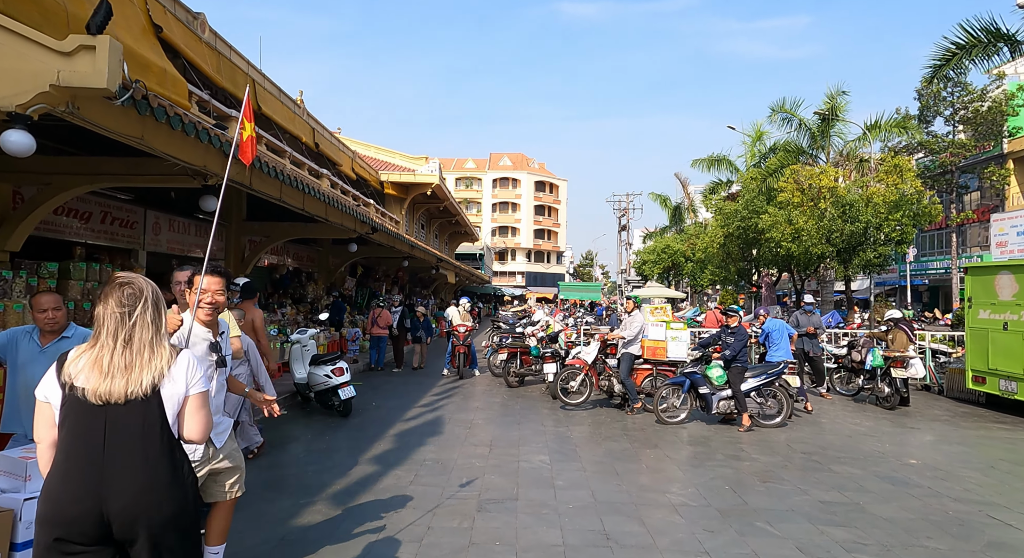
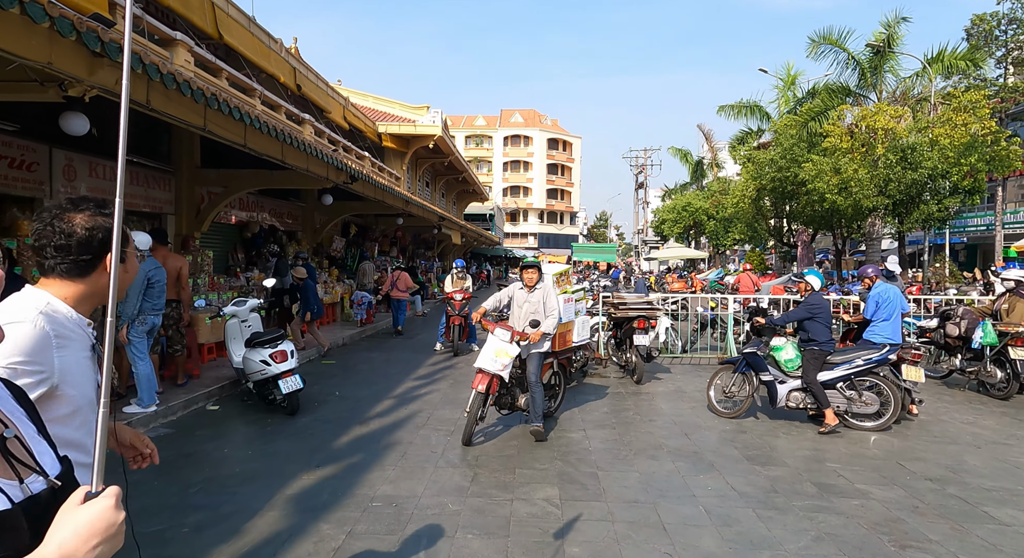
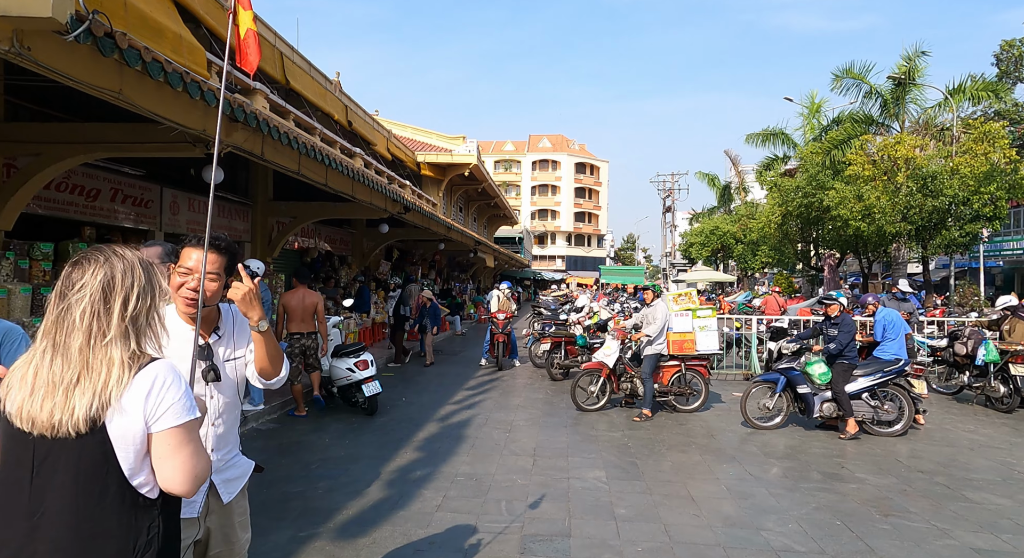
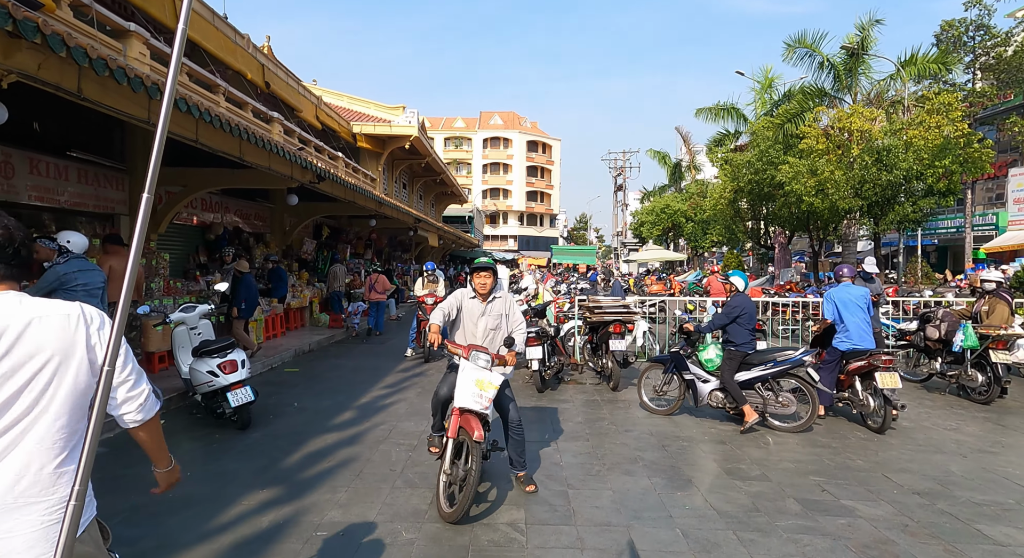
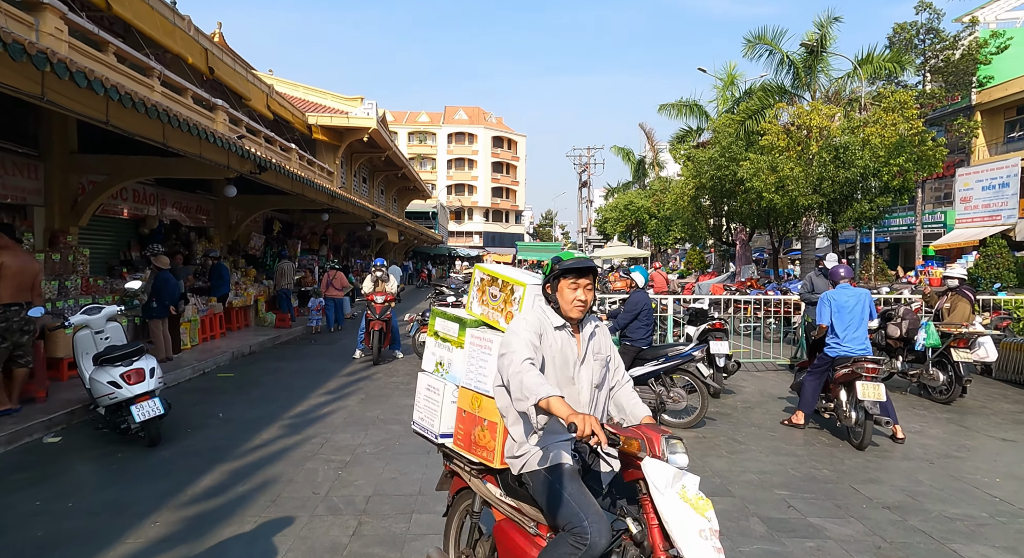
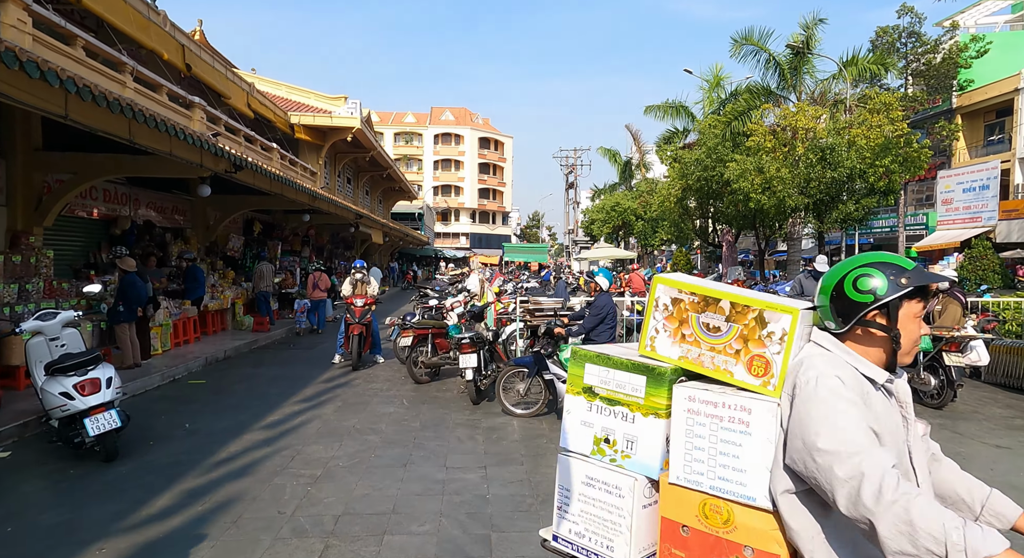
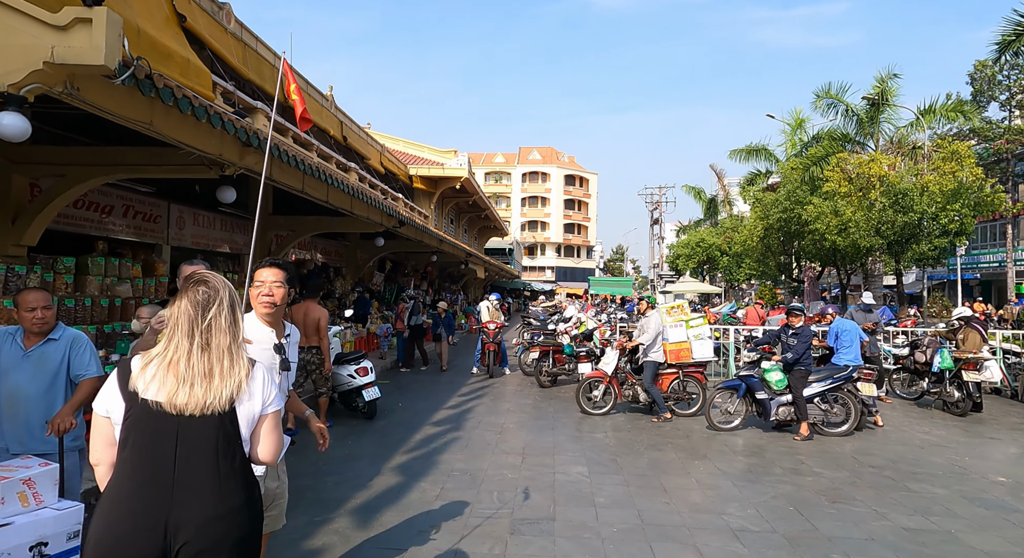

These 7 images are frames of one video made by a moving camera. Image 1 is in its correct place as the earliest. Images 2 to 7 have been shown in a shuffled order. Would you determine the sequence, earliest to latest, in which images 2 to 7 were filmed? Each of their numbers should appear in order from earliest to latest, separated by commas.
7, 3, 2, 4, 5, 6
